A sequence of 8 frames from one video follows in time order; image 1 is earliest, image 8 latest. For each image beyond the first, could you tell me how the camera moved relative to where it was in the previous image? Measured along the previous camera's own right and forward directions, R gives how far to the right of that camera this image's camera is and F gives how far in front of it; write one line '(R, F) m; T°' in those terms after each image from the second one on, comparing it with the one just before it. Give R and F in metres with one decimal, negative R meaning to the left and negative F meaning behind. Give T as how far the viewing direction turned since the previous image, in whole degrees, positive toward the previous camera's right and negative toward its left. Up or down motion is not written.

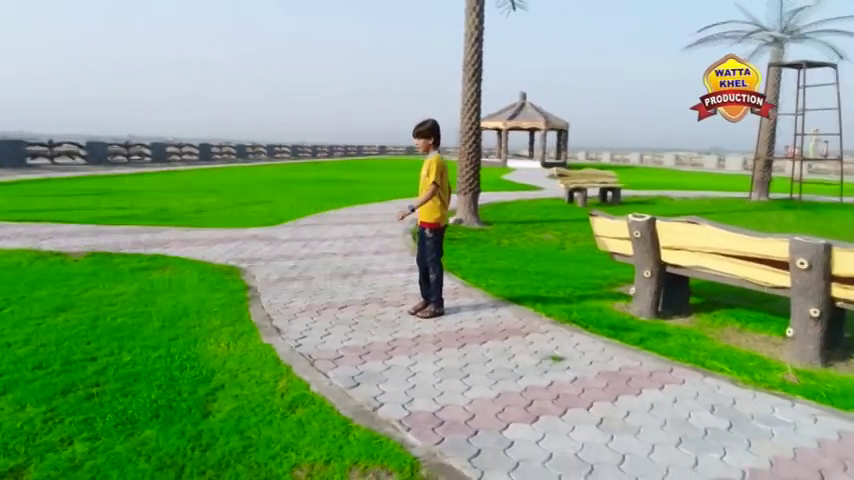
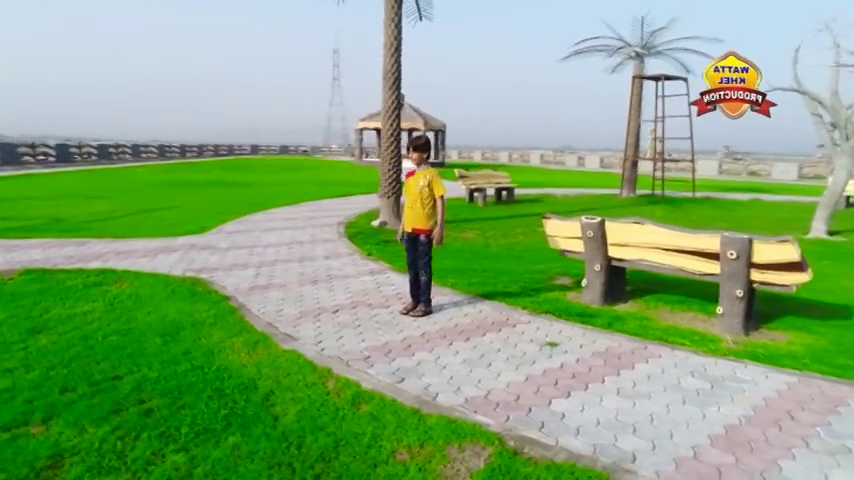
(-1.2, -0.4) m; +12°
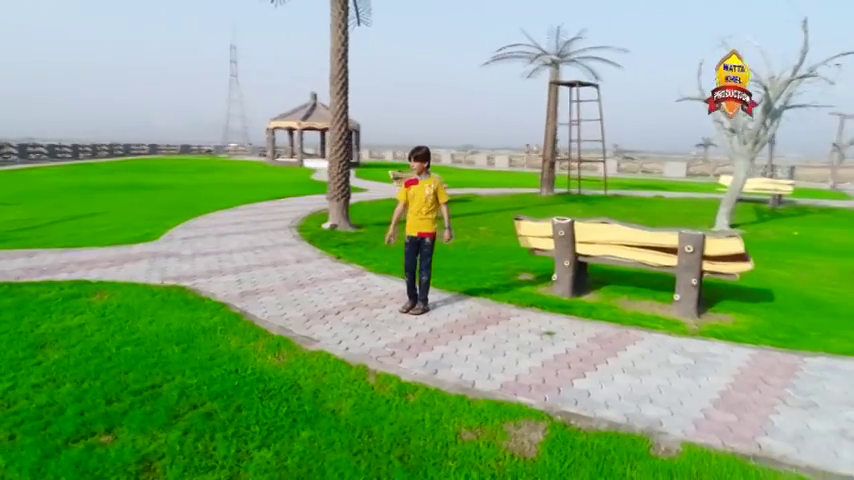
(-1.0, -0.4) m; +9°
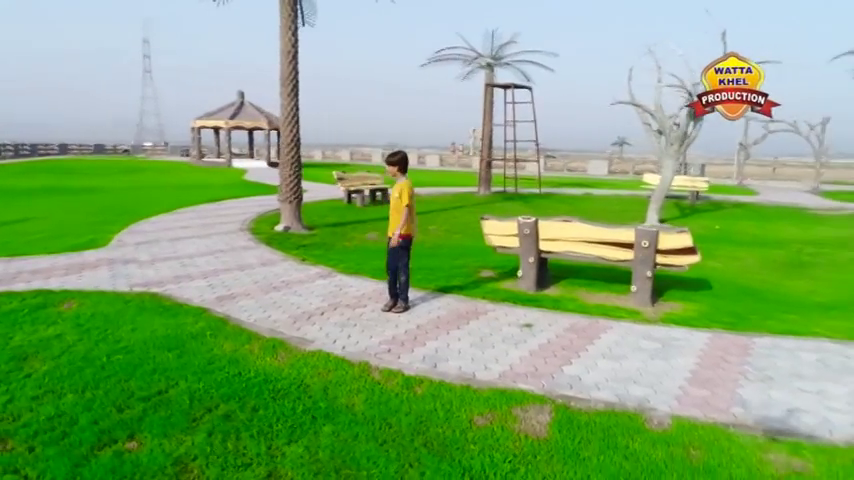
(-0.6, -0.2) m; +7°
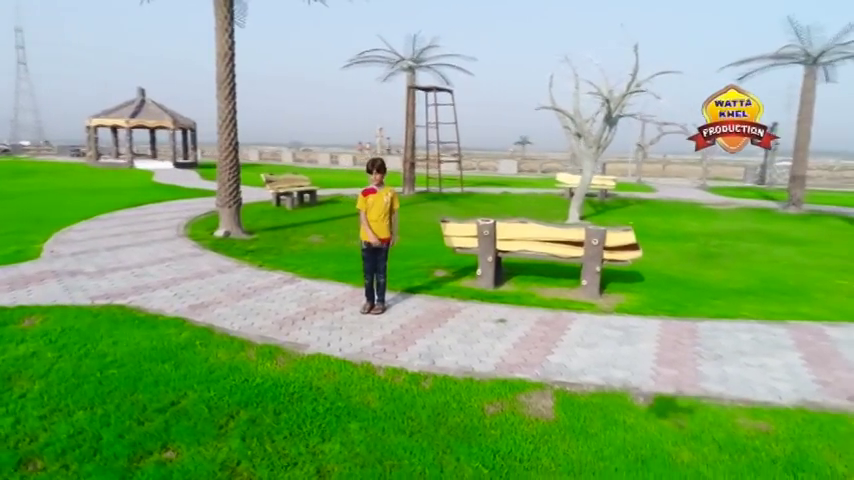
(-0.8, -0.3) m; +9°
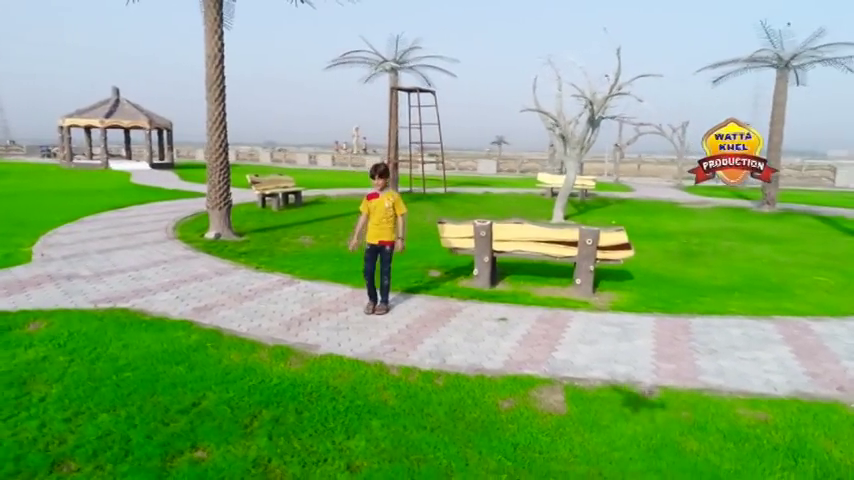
(-0.3, -0.2) m; +2°
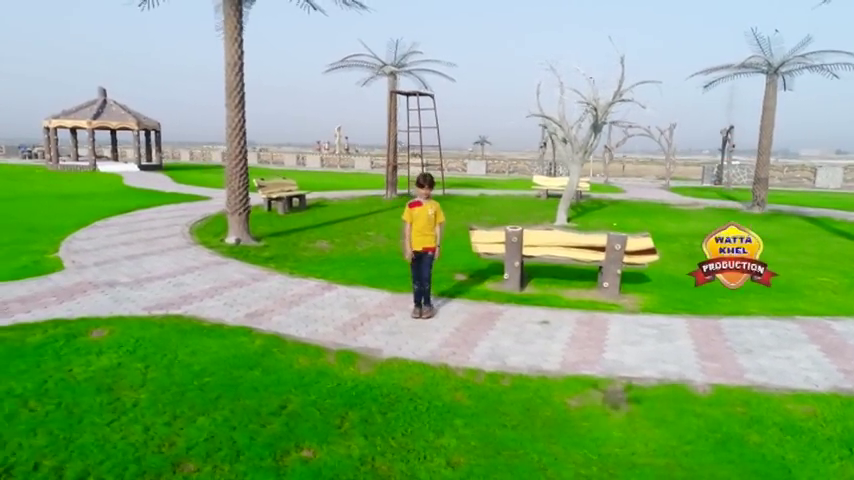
(-0.8, -0.3) m; +2°
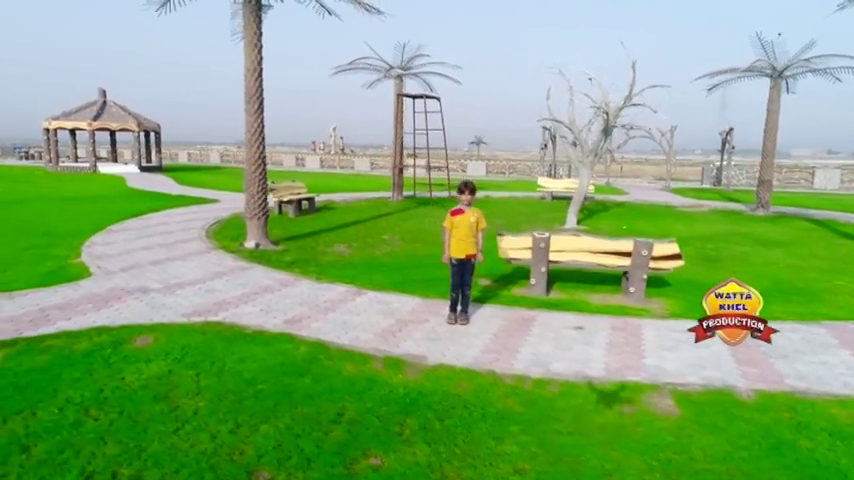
(-0.5, -0.1) m; +1°
